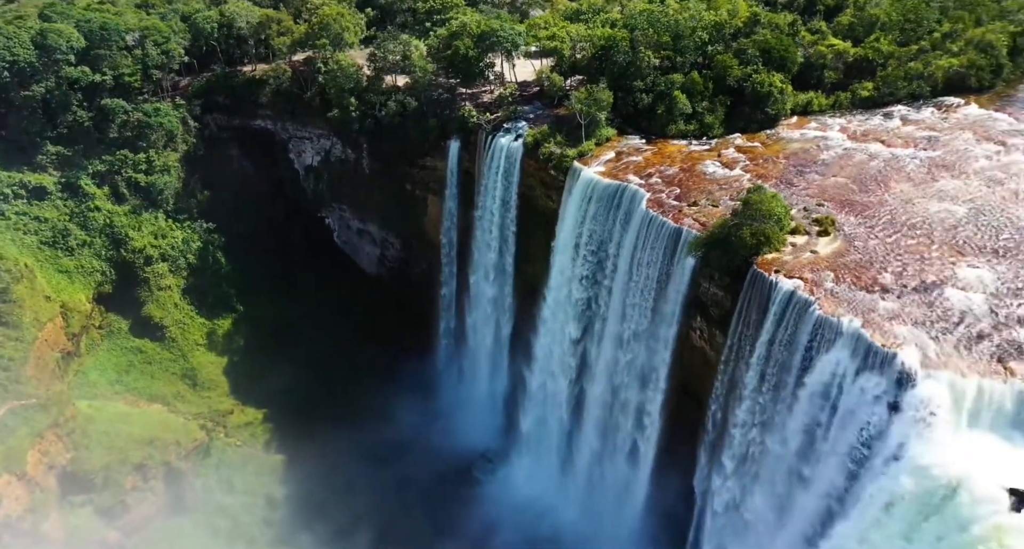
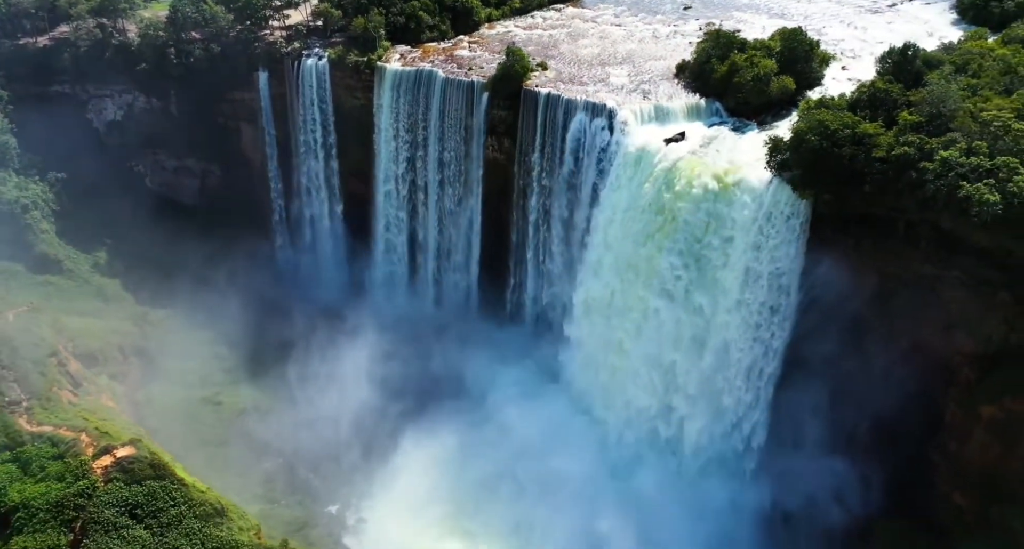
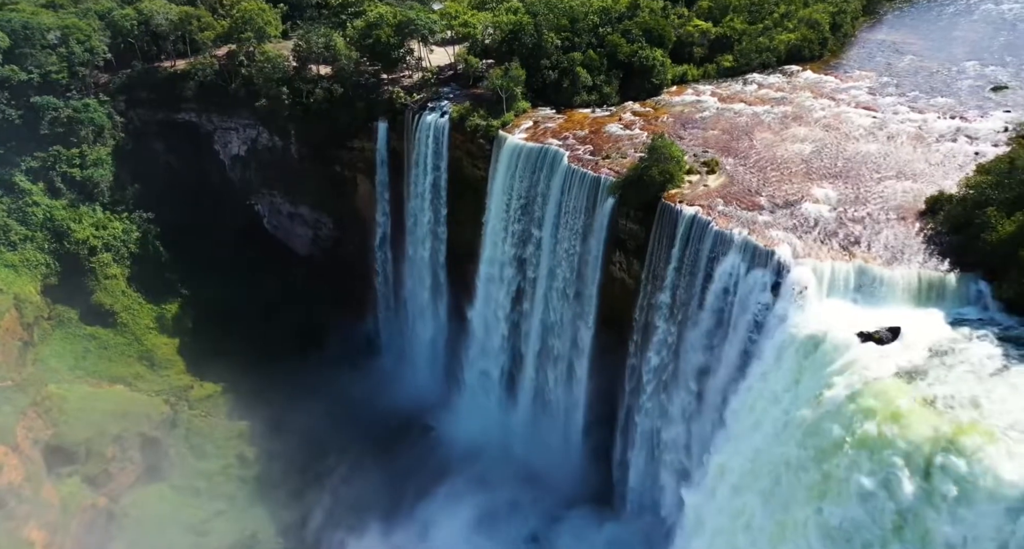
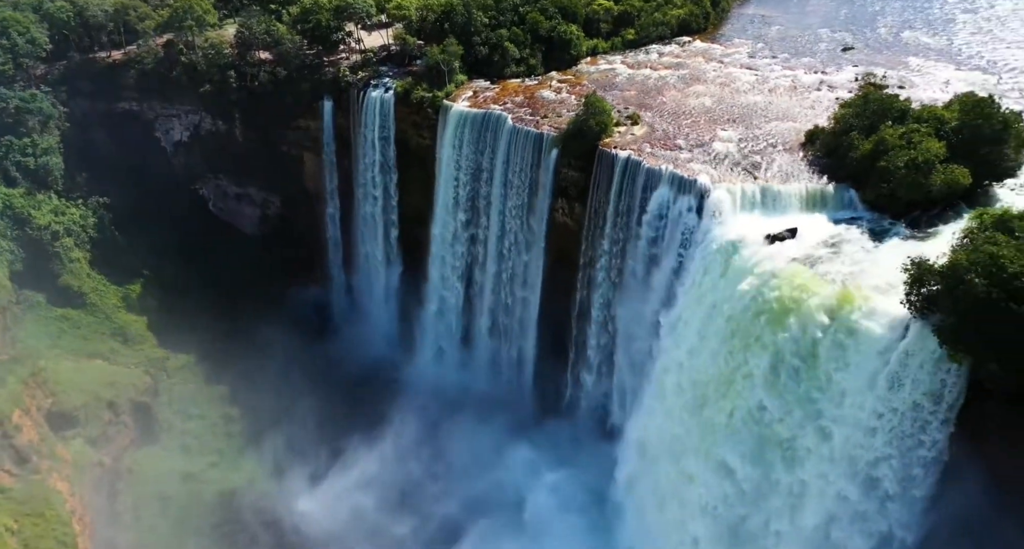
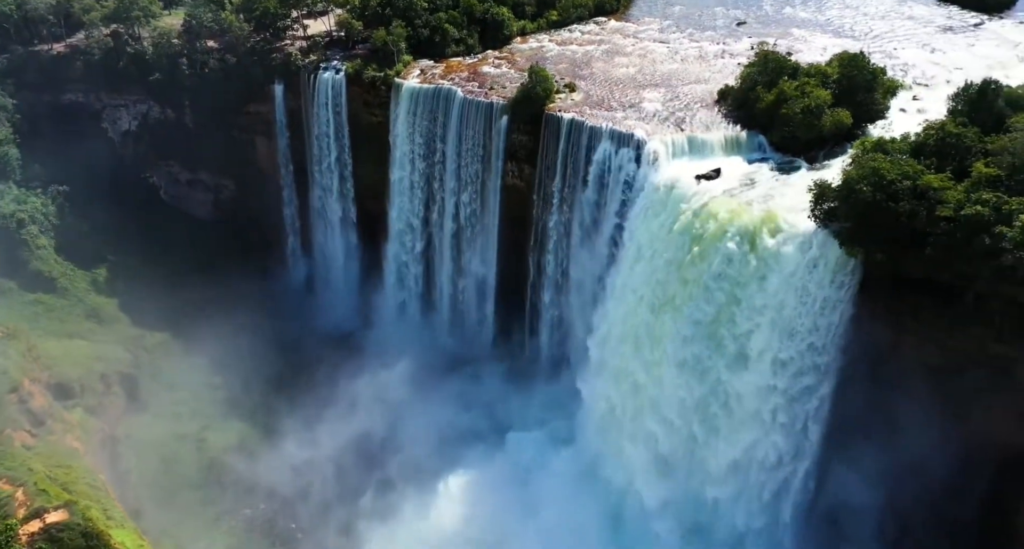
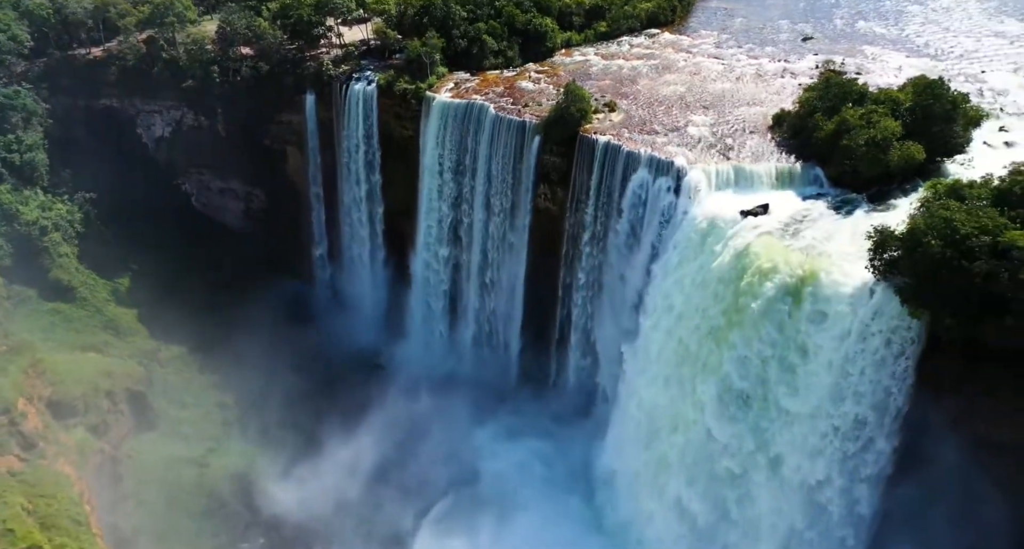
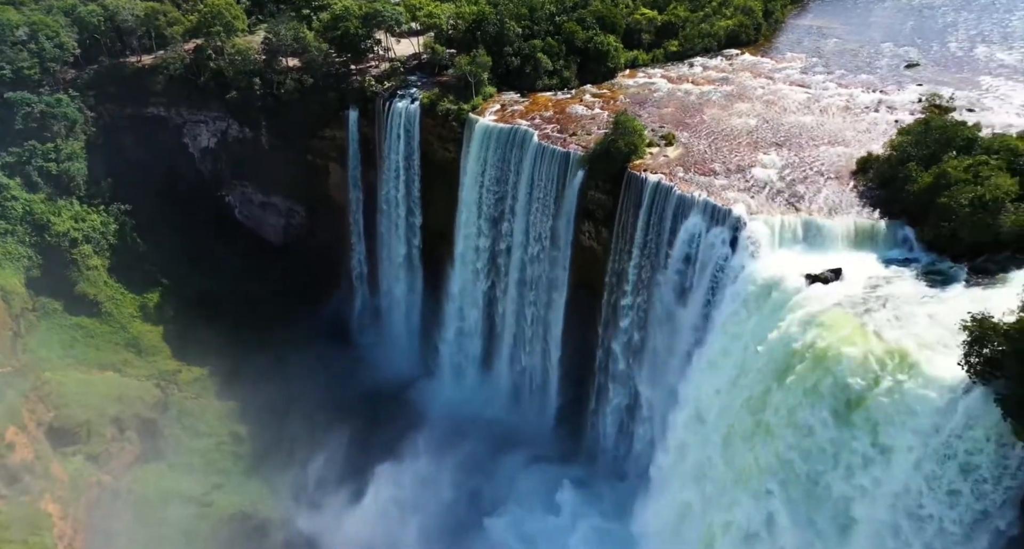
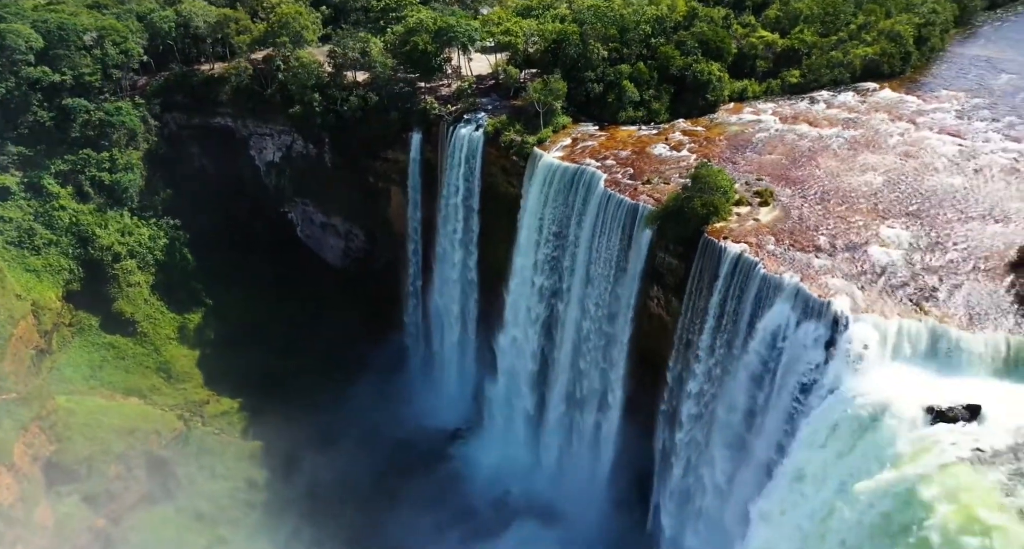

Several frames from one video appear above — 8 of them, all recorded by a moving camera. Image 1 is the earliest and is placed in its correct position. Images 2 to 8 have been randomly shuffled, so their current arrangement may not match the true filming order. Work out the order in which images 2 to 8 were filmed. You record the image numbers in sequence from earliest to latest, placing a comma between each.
8, 3, 7, 4, 6, 5, 2
